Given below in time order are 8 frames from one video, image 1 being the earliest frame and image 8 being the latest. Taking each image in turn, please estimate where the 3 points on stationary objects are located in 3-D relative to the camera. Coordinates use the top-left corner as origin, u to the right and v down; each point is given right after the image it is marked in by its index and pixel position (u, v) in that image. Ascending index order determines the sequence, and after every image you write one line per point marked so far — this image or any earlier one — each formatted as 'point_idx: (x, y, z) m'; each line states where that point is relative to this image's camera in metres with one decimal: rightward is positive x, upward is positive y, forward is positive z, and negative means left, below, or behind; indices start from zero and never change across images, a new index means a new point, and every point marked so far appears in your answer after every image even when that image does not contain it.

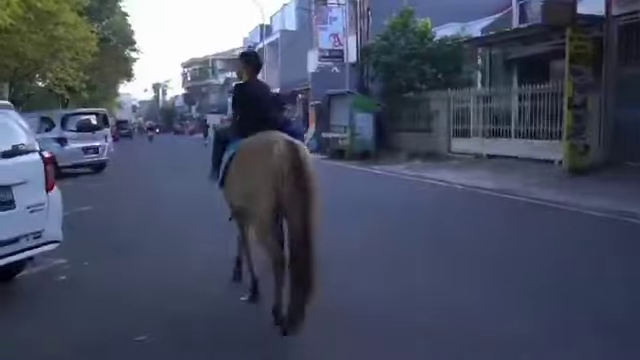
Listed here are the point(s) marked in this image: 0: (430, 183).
0: (+2.5, -0.1, +19.7) m
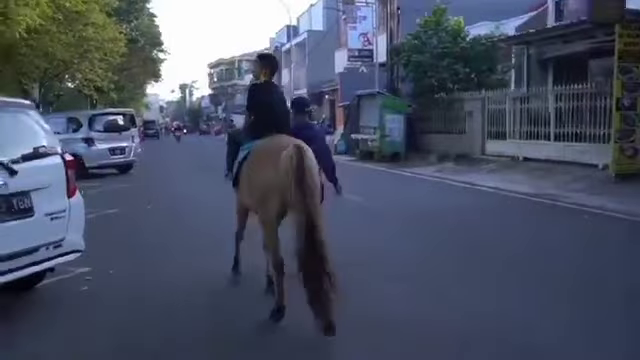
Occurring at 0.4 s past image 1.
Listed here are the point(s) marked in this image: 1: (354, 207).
0: (+3.2, -0.2, +19.2) m
1: (+0.6, -0.5, +16.3) m
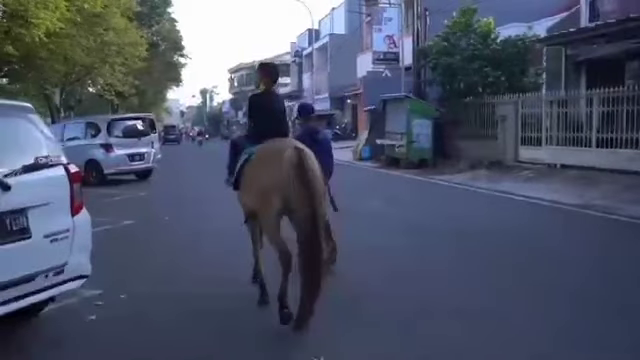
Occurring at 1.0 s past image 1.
0: (+3.7, -0.3, +18.2) m
1: (+1.1, -0.6, +15.4) m
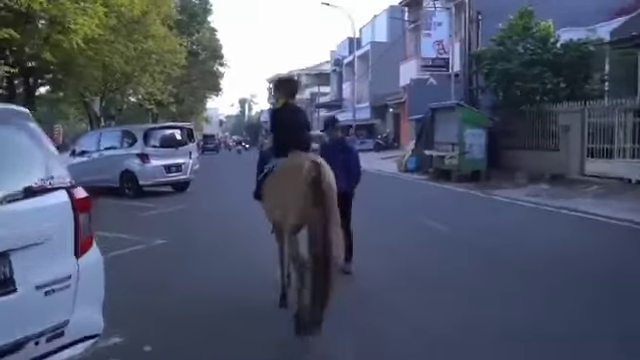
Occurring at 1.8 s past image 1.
0: (+4.7, -0.6, +16.7) m
1: (+1.9, -0.9, +14.0) m
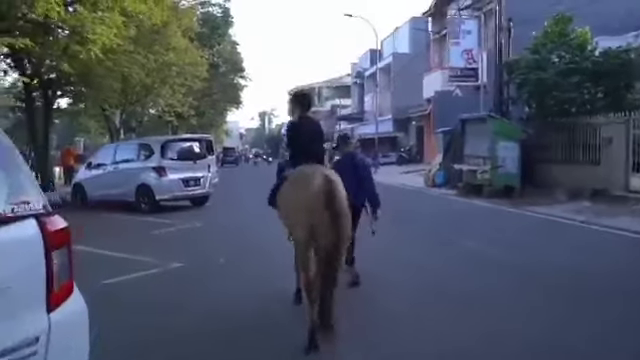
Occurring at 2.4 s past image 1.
0: (+5.2, -0.9, +15.5) m
1: (+2.3, -1.1, +12.8) m
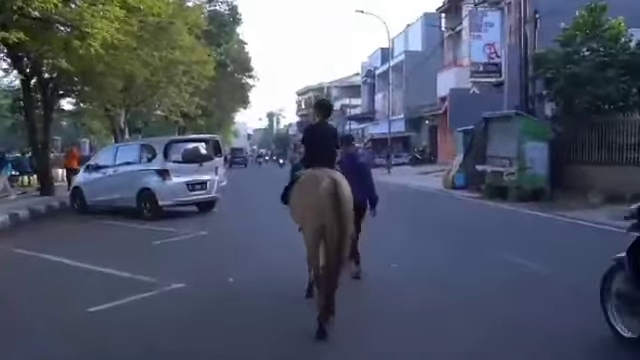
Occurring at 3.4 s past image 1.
0: (+5.5, -1.0, +13.9) m
1: (+2.6, -1.2, +11.2) m
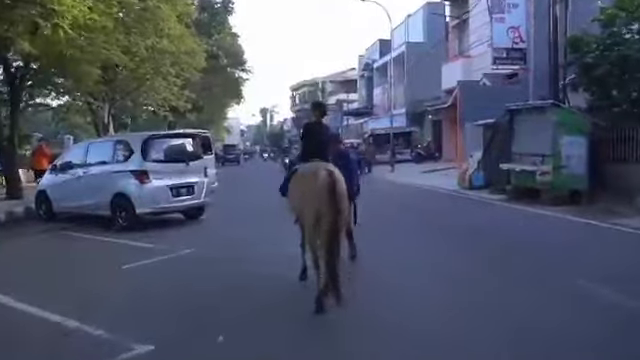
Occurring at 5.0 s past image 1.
0: (+5.7, -1.0, +11.0) m
1: (+2.8, -1.2, +8.3) m
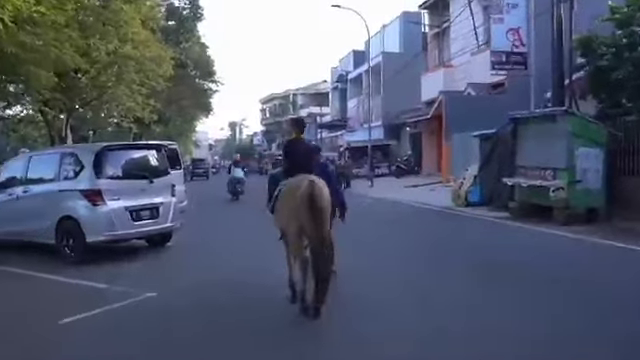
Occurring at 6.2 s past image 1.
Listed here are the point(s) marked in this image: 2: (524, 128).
0: (+5.7, -1.2, +8.7) m
1: (+2.9, -1.4, +6.0) m
2: (+4.5, +1.1, +19.5) m
